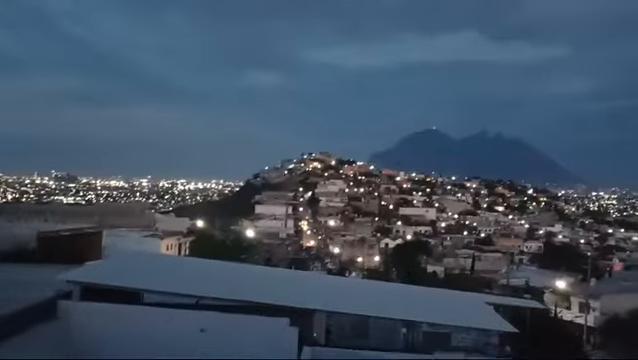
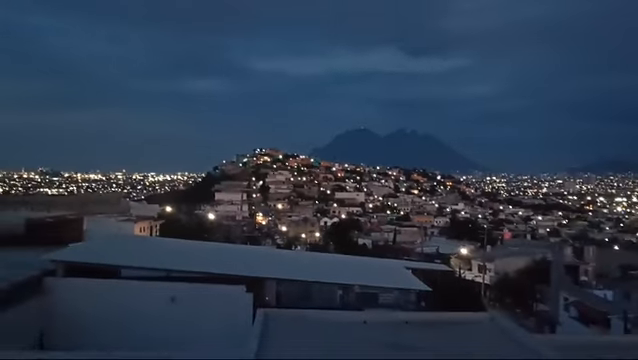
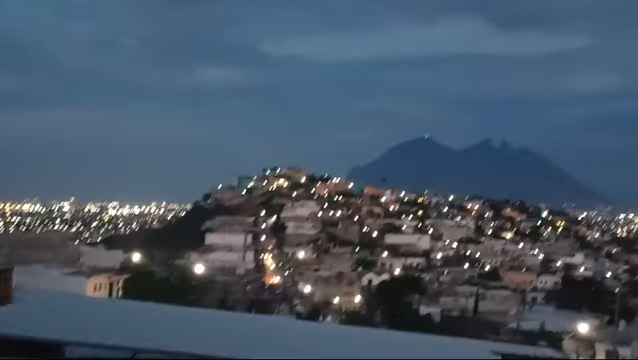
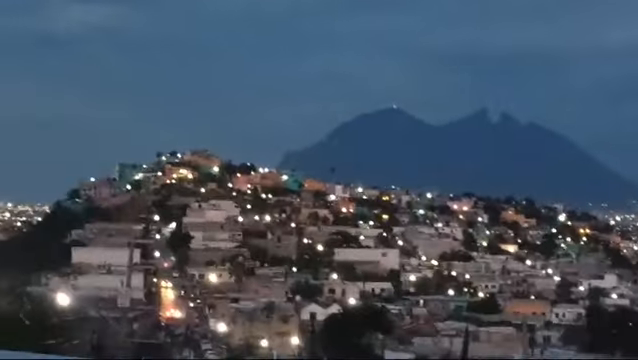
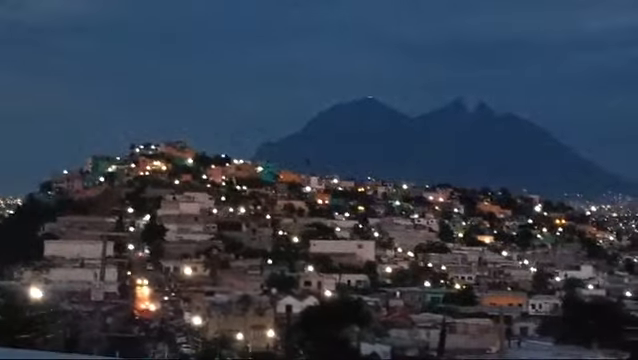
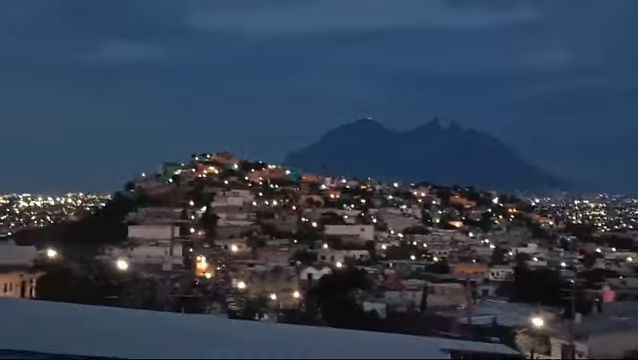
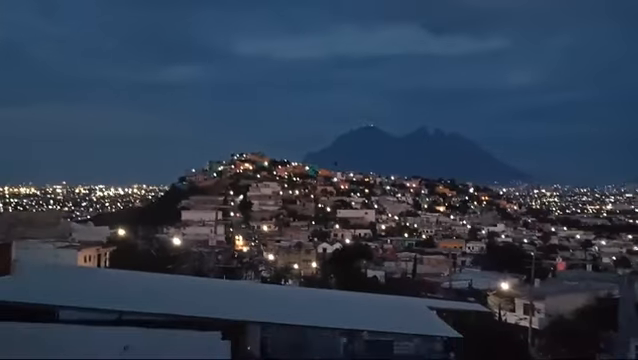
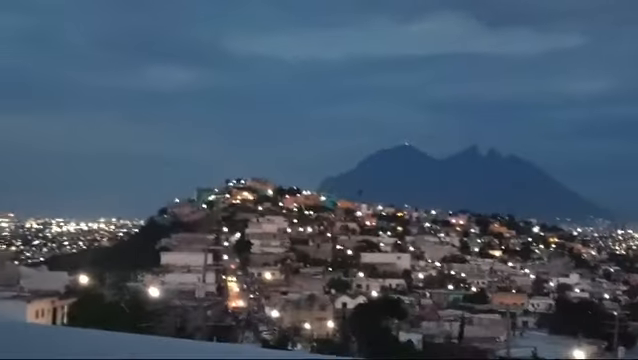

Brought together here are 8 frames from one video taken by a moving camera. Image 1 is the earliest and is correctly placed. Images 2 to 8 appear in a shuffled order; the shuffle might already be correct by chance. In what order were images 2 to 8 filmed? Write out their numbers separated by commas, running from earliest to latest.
3, 8, 4, 5, 6, 7, 2
